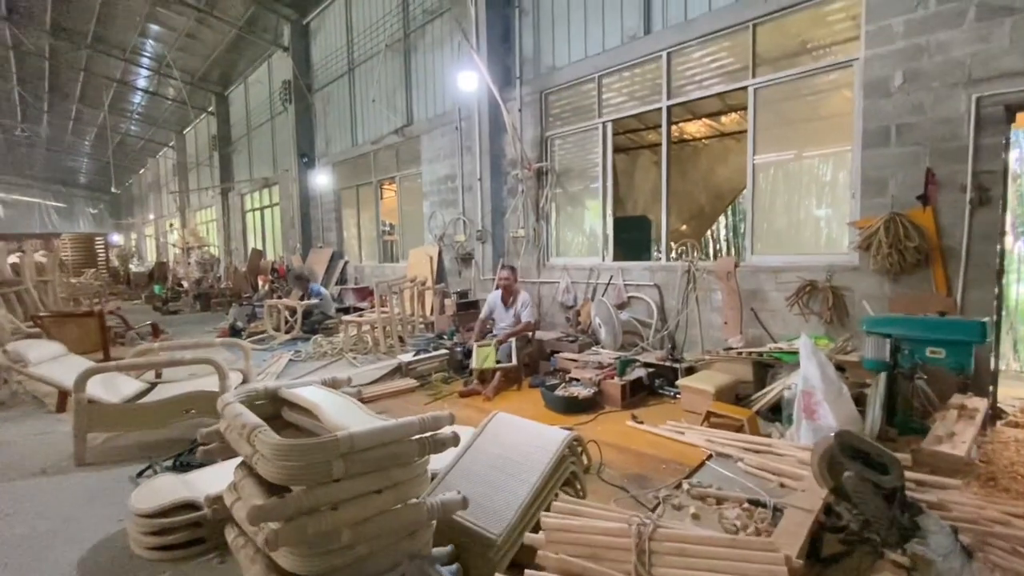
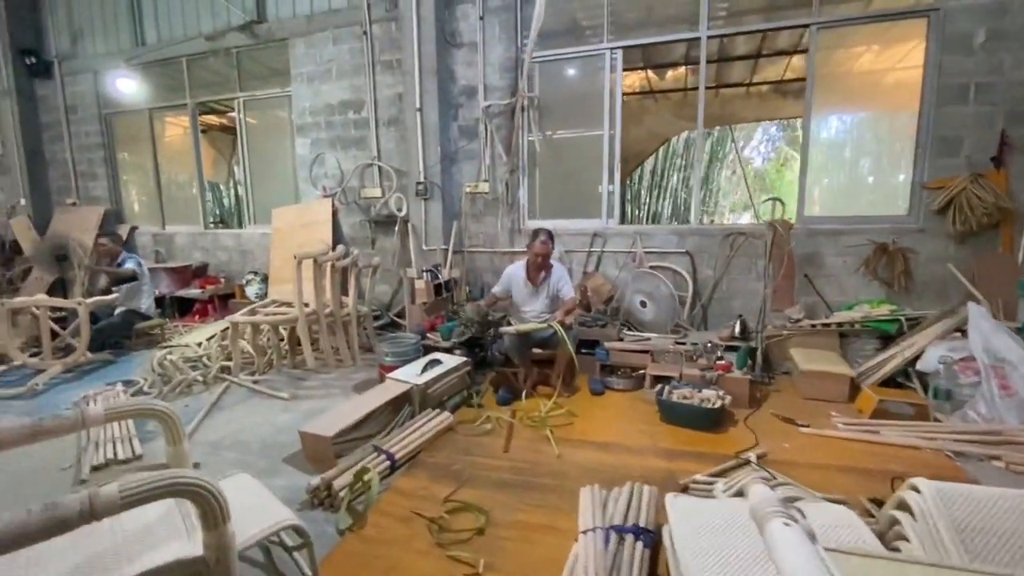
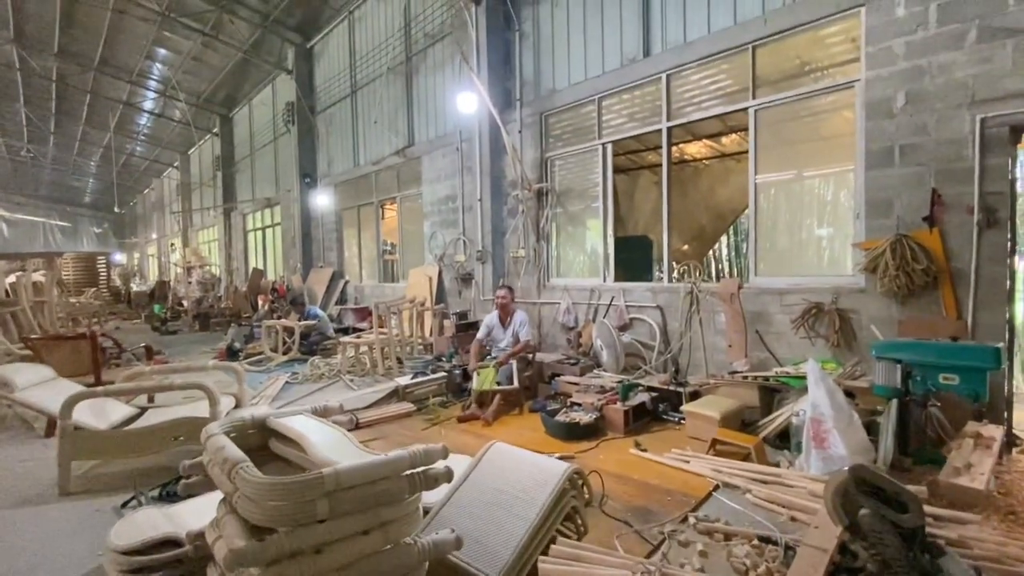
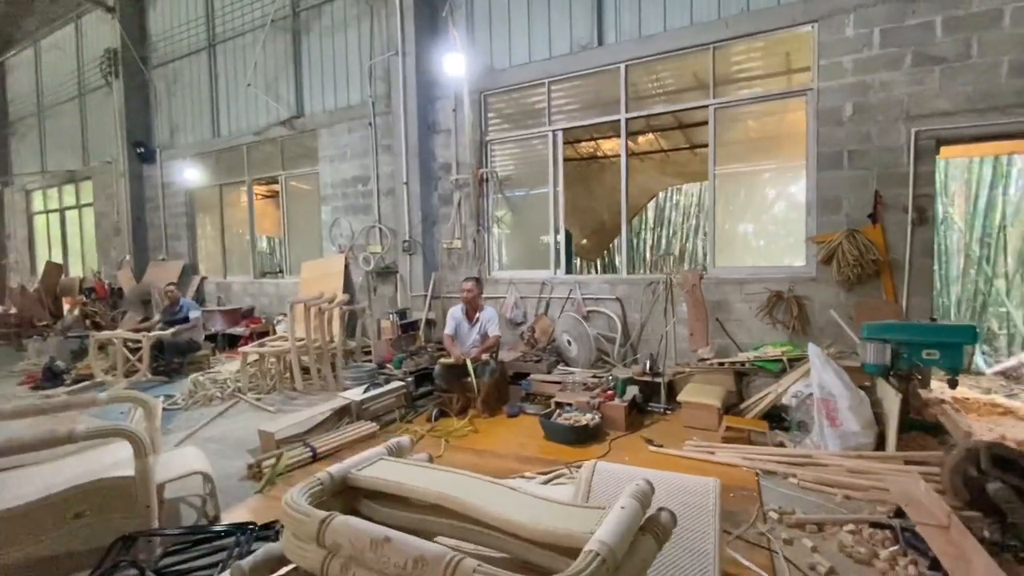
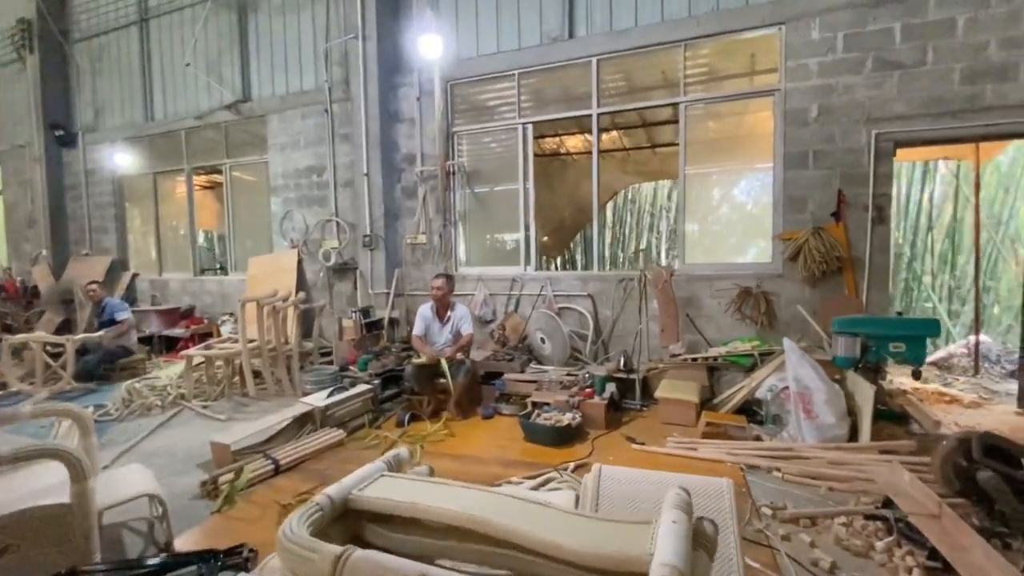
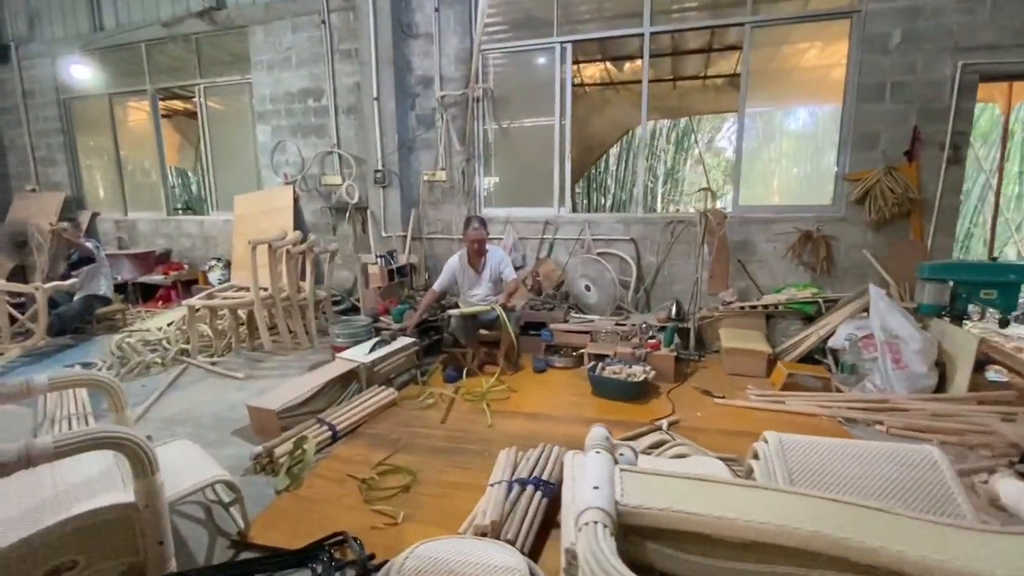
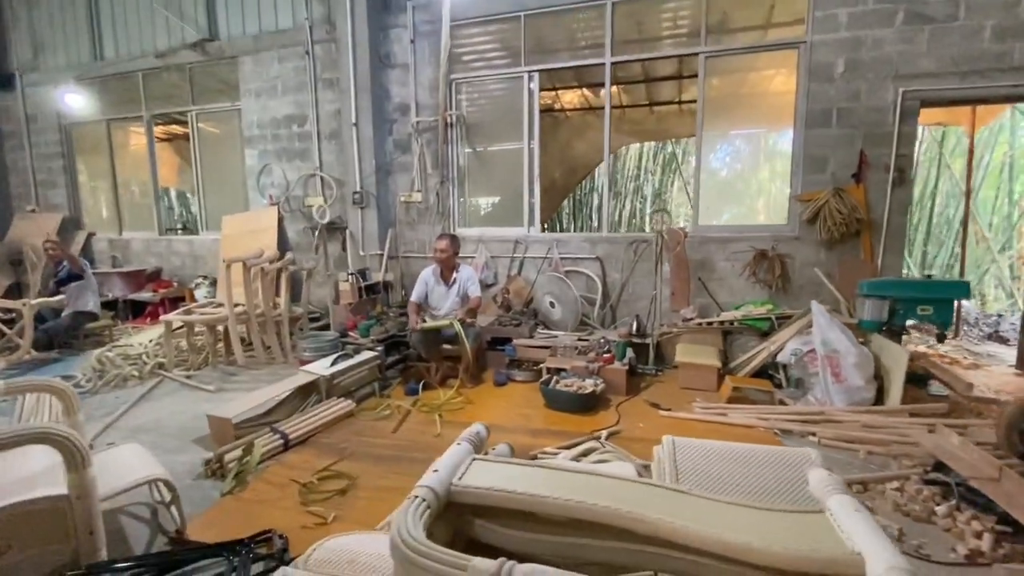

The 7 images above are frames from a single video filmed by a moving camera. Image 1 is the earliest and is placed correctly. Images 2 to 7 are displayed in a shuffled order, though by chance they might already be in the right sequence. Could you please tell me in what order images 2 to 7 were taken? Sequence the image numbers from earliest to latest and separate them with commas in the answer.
3, 4, 5, 7, 6, 2
